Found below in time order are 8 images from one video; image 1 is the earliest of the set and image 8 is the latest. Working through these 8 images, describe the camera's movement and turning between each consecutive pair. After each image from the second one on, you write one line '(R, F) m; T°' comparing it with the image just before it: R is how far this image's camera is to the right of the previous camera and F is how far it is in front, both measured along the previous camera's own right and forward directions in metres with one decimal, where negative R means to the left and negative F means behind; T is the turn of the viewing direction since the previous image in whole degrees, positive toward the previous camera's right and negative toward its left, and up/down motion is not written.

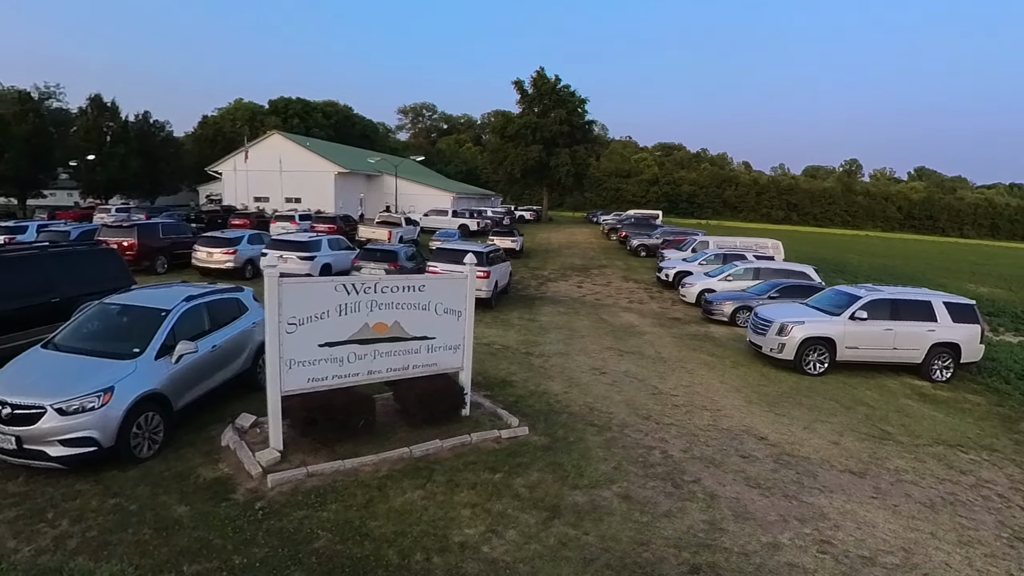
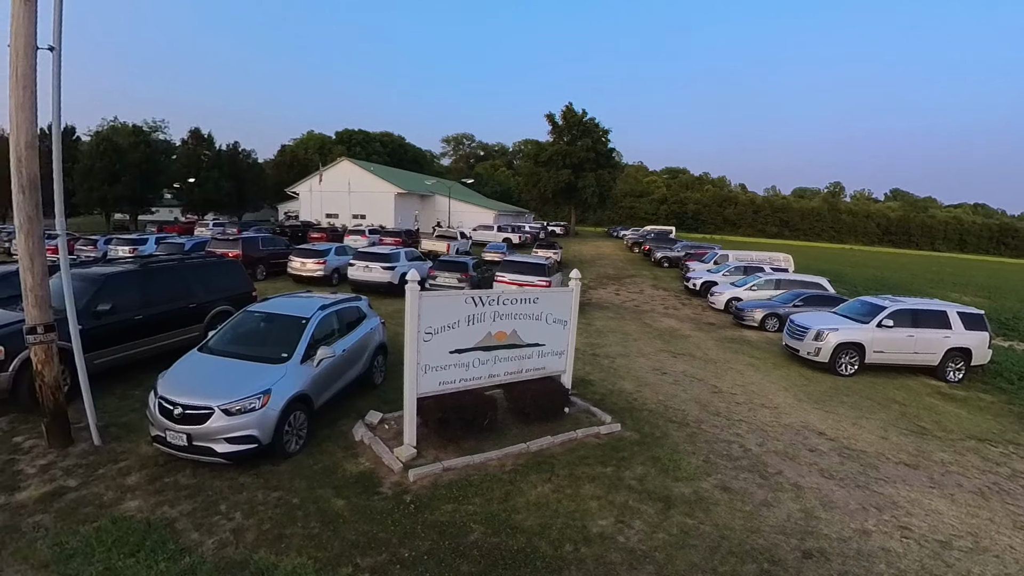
(-4.8, -0.8) m; +1°
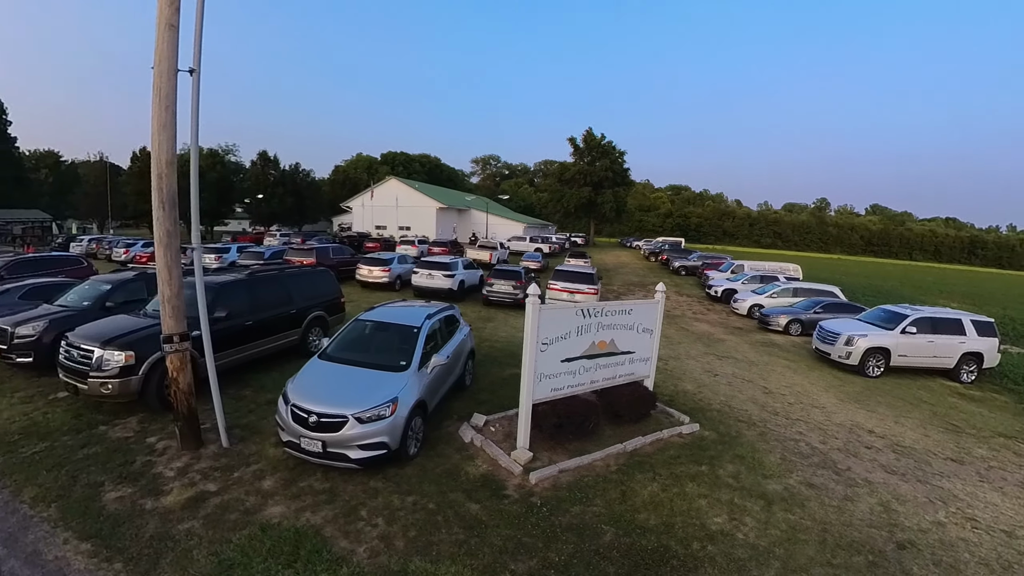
(-4.5, -0.4) m; +1°
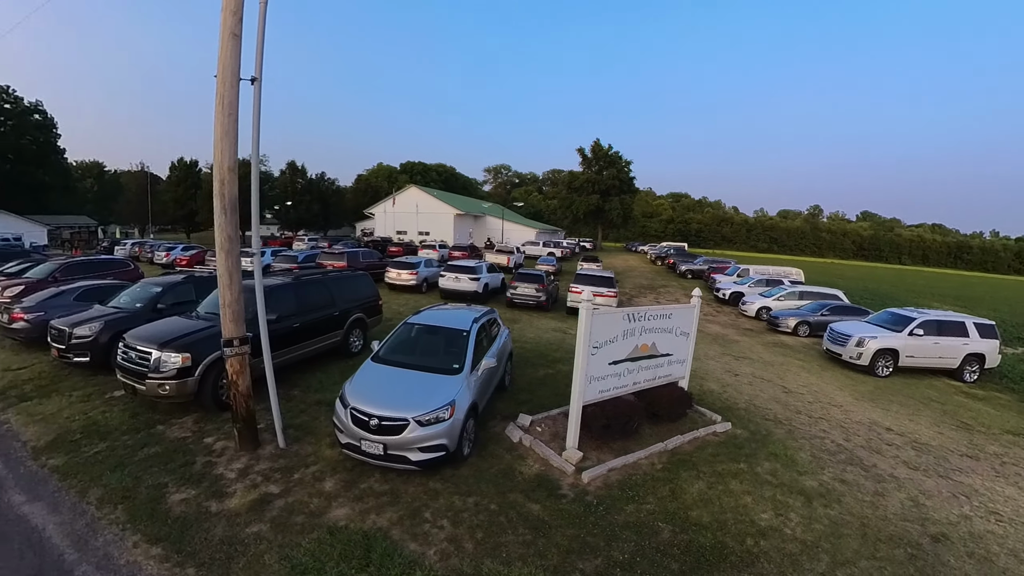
(-2.0, -0.2) m; +1°
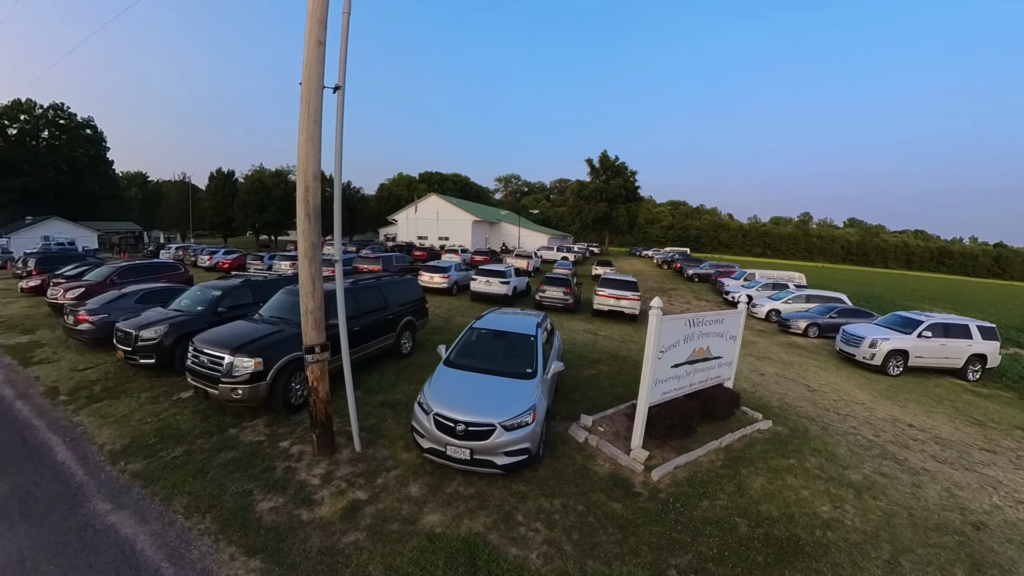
(-2.9, -0.2) m; +1°
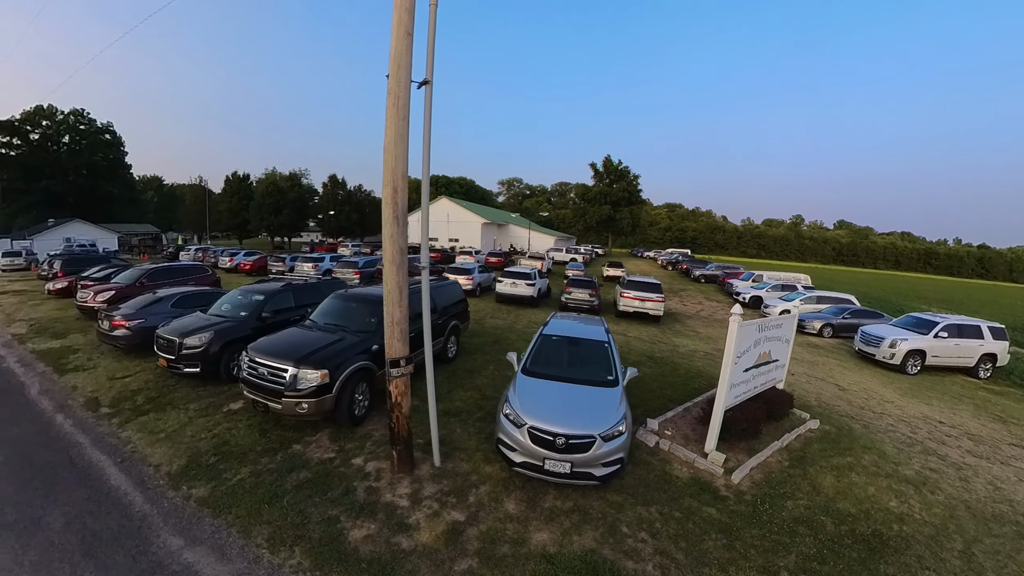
(-3.1, +0.1) m; +1°
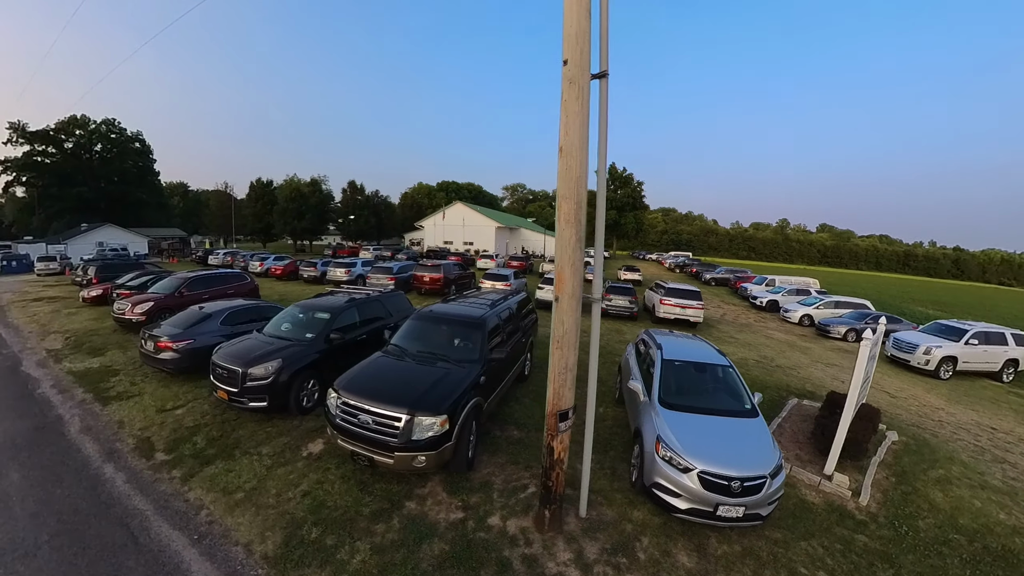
(-4.4, +0.3) m; +1°
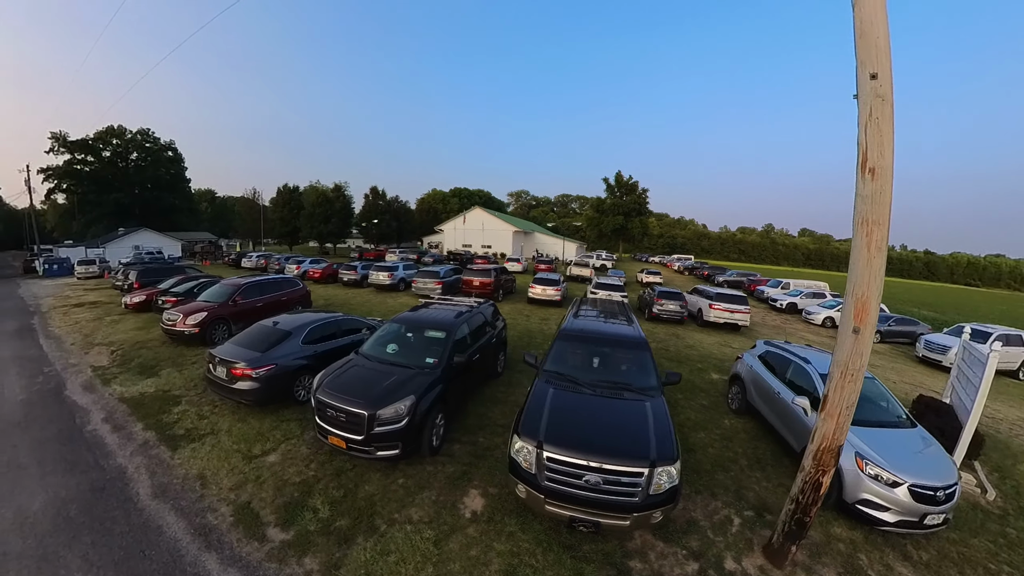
(-5.5, +0.7) m; +2°
